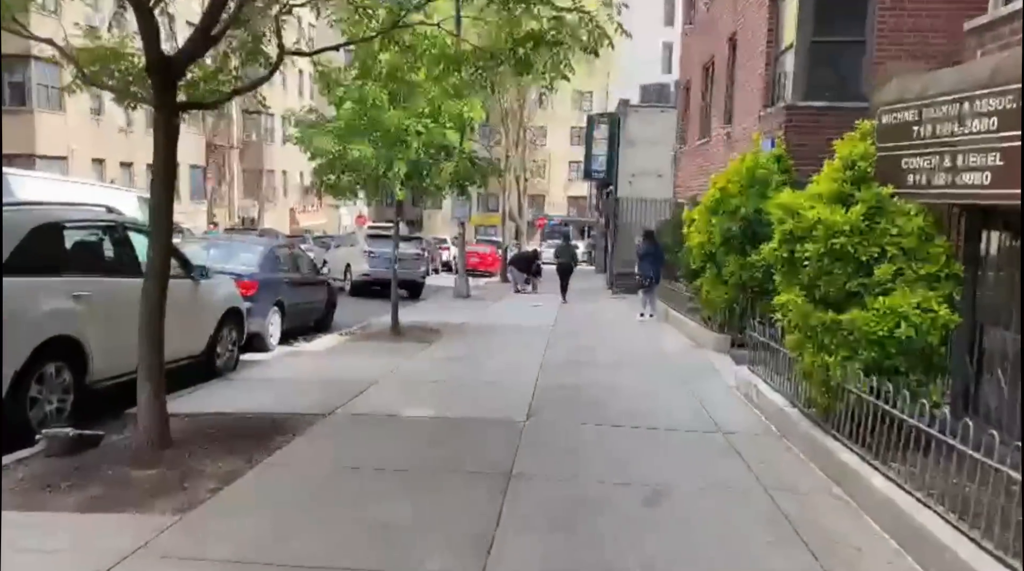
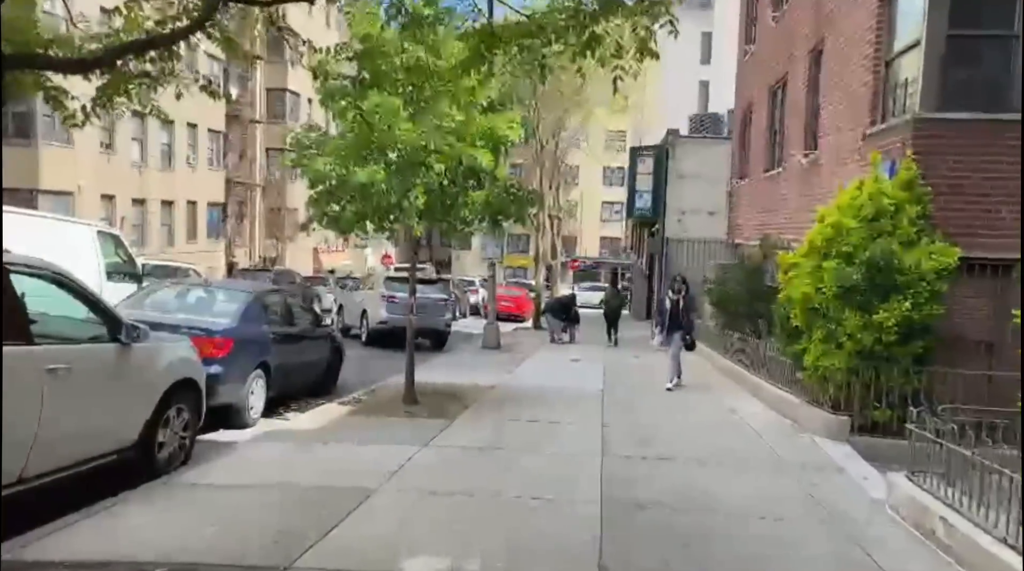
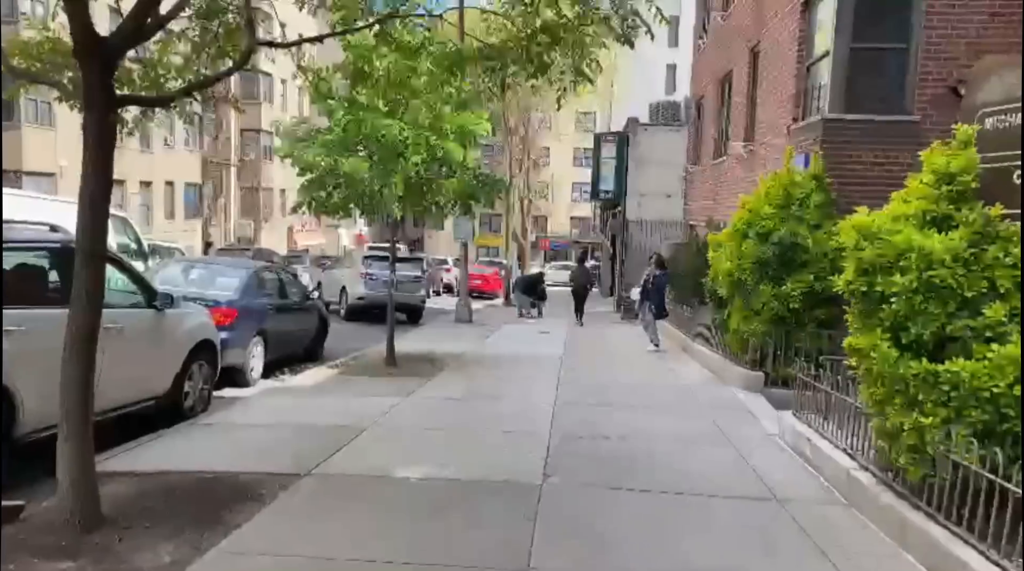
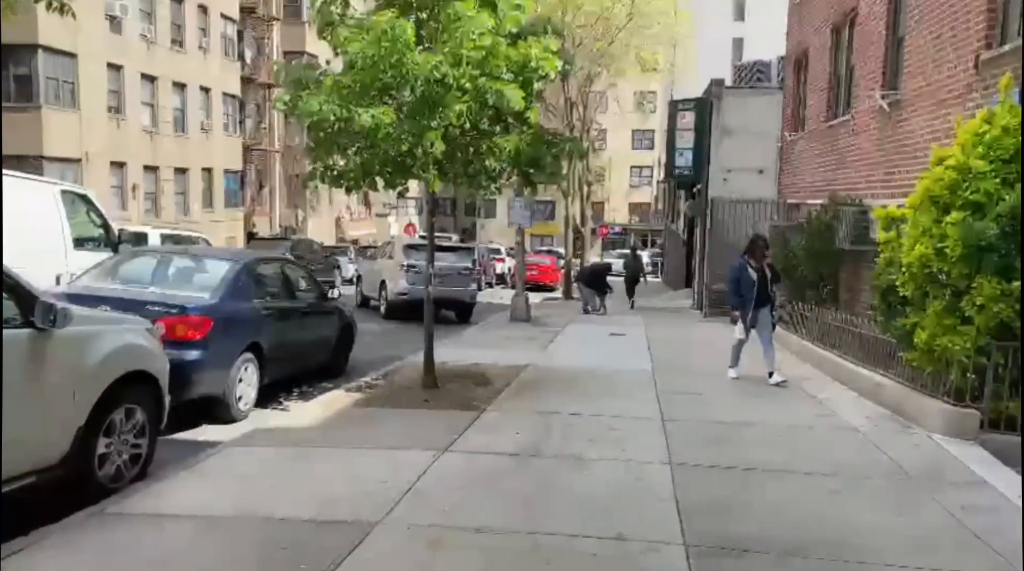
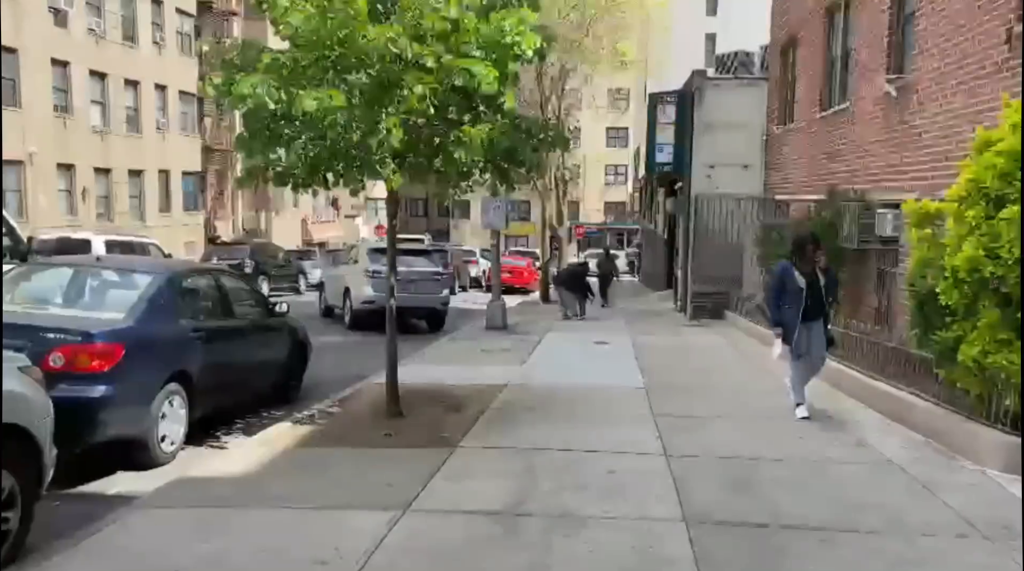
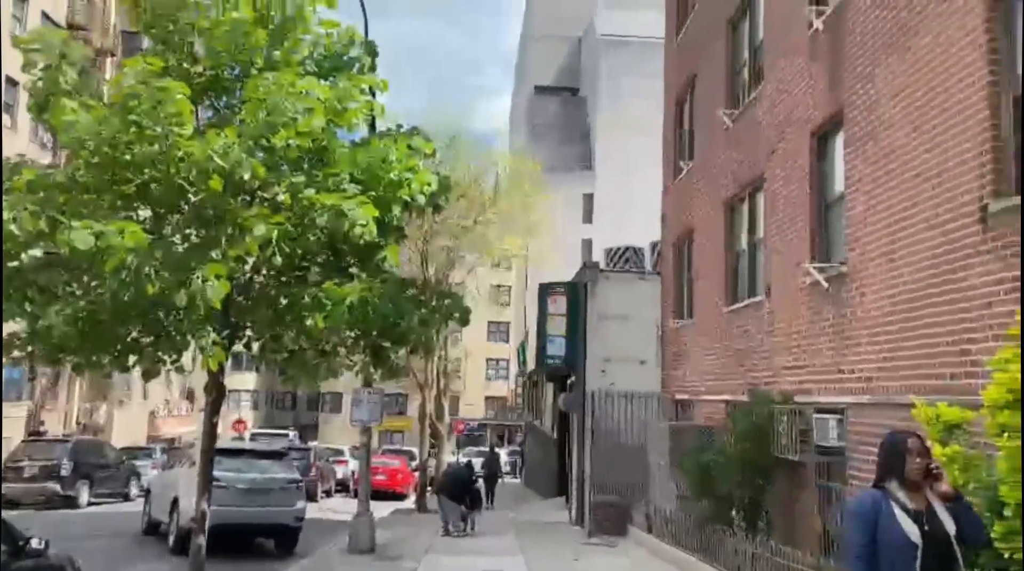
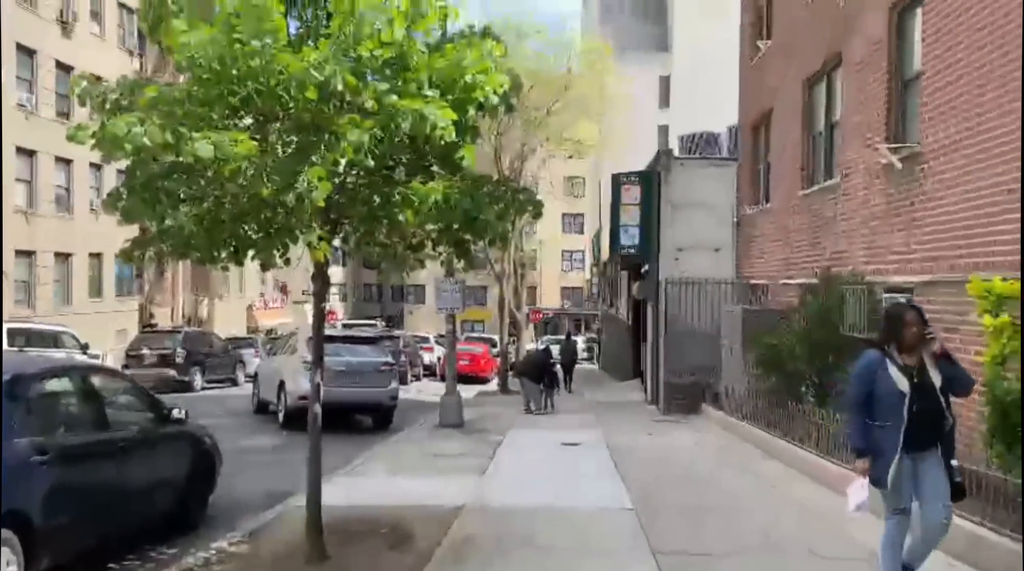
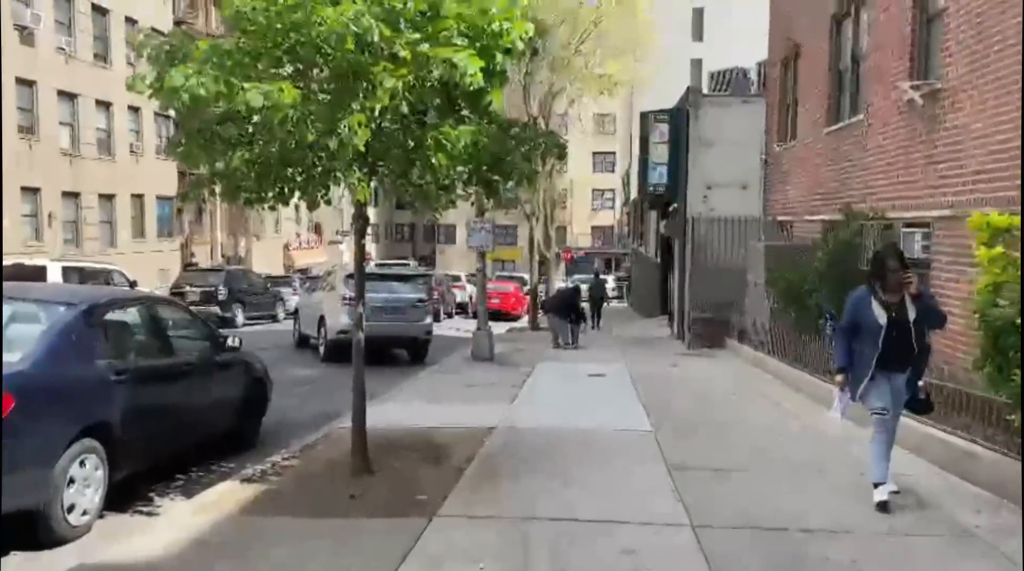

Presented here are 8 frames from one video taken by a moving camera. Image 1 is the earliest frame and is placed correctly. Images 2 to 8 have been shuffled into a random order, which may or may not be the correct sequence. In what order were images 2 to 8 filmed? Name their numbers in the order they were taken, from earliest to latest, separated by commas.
3, 2, 4, 5, 8, 7, 6
